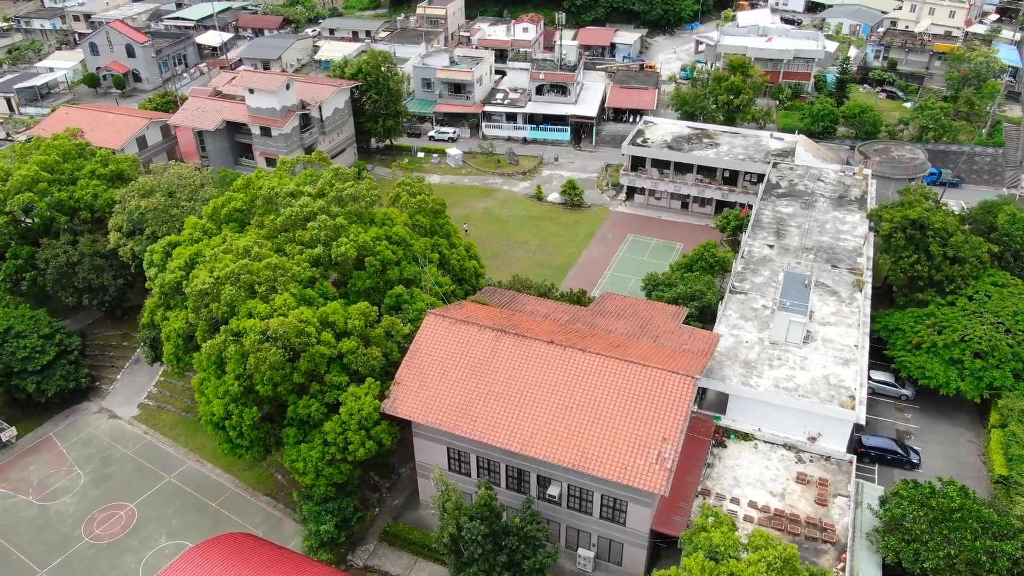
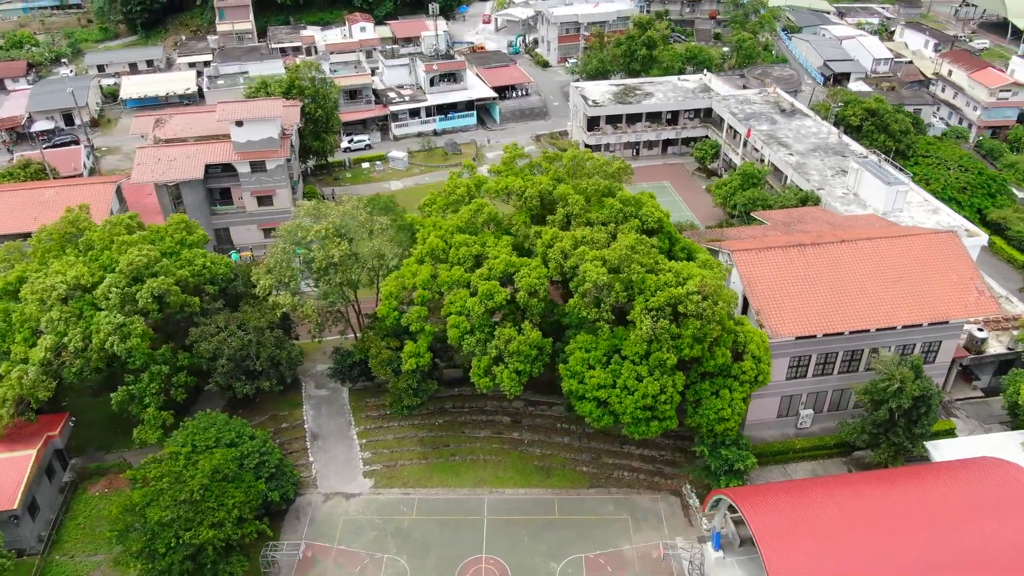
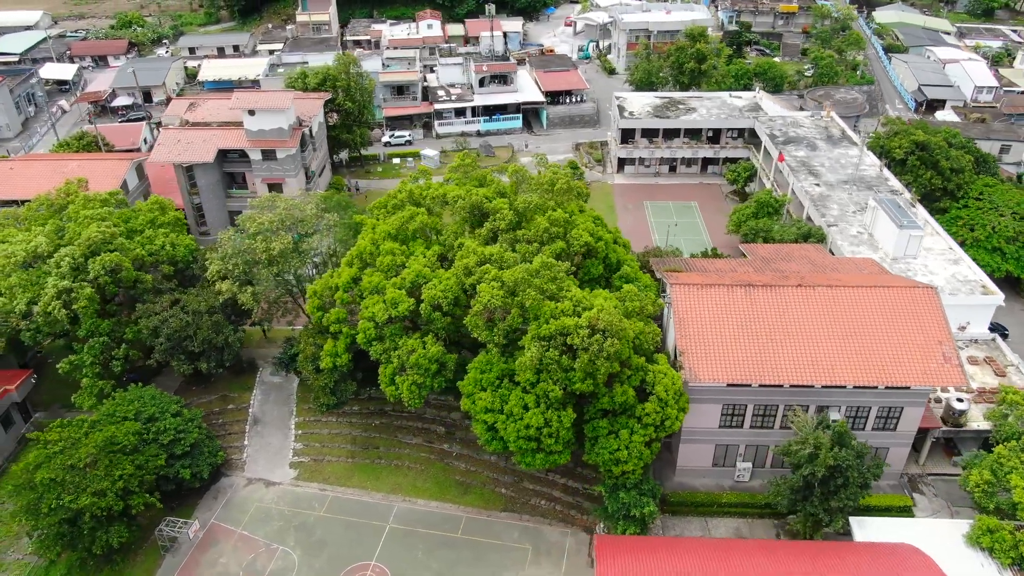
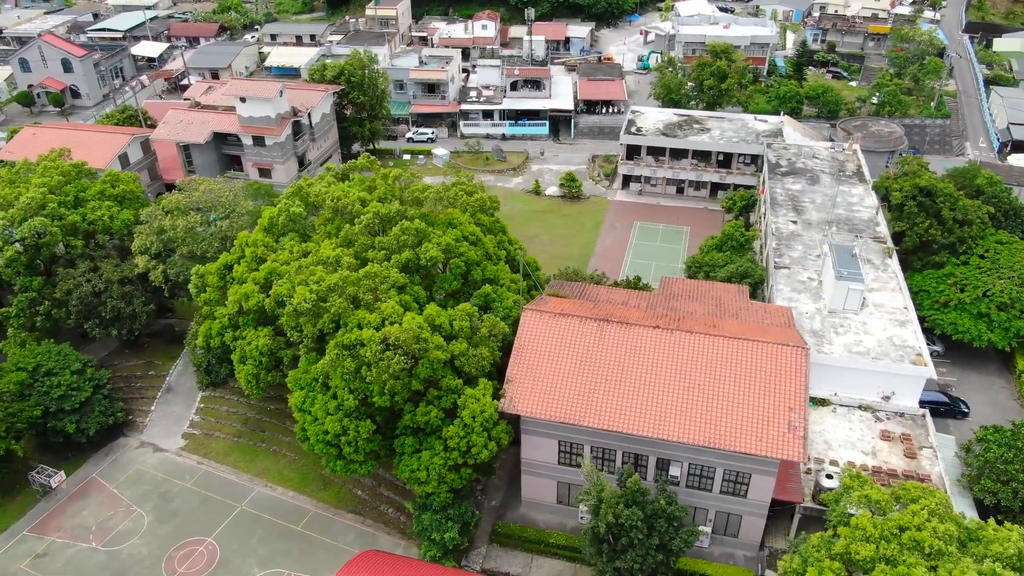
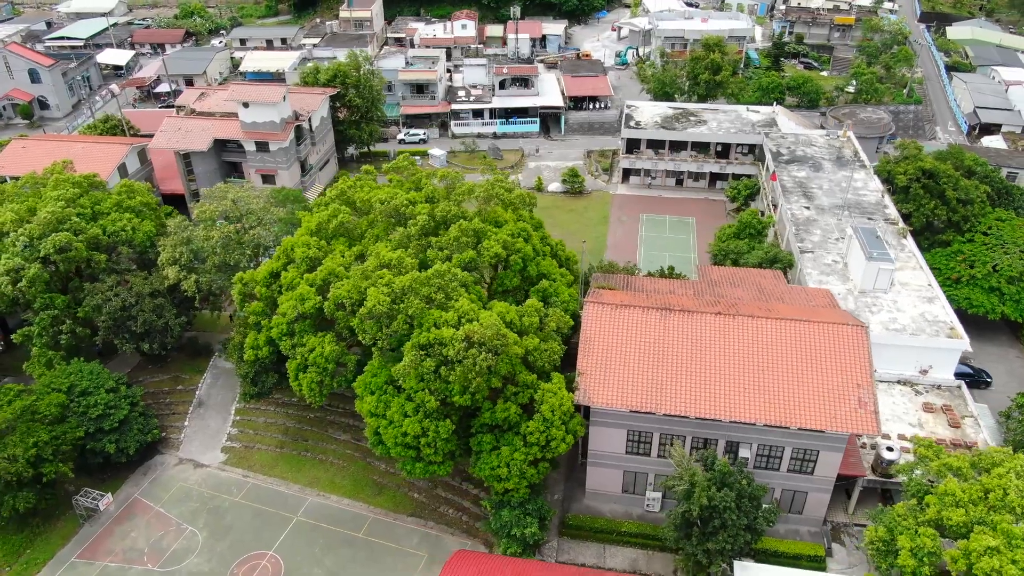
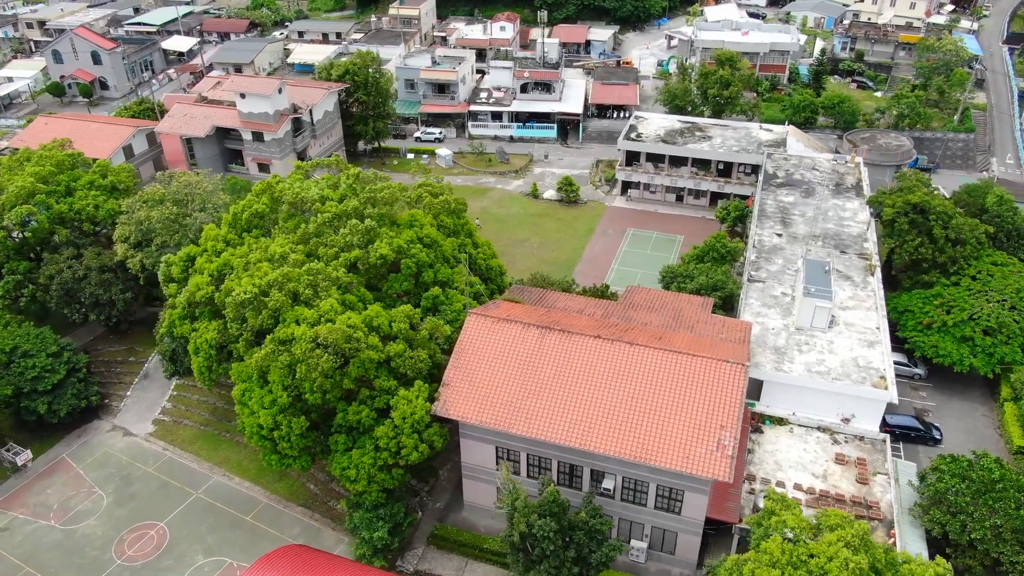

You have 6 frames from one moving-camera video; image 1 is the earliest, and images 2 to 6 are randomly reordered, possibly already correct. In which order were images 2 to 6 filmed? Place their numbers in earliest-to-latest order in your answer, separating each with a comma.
6, 4, 5, 3, 2
